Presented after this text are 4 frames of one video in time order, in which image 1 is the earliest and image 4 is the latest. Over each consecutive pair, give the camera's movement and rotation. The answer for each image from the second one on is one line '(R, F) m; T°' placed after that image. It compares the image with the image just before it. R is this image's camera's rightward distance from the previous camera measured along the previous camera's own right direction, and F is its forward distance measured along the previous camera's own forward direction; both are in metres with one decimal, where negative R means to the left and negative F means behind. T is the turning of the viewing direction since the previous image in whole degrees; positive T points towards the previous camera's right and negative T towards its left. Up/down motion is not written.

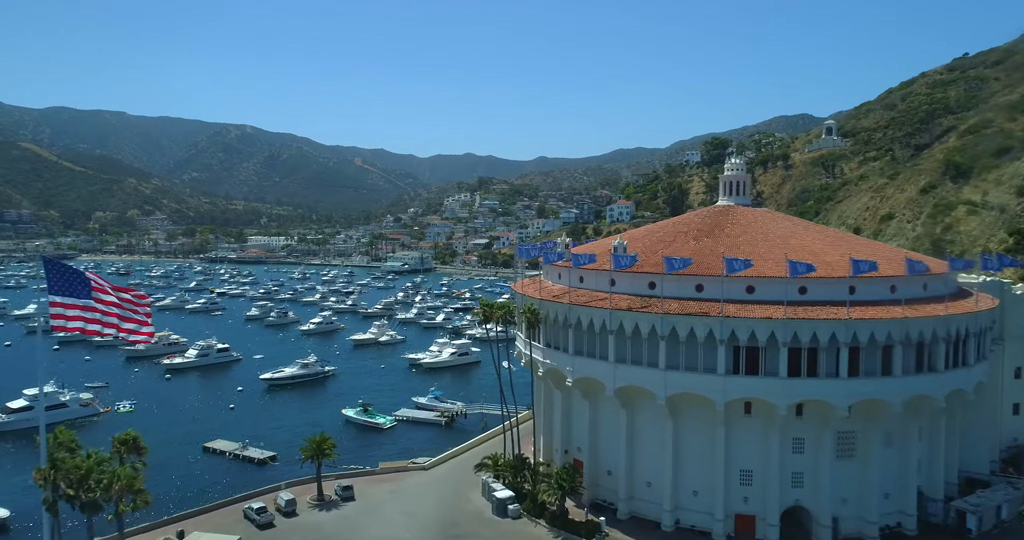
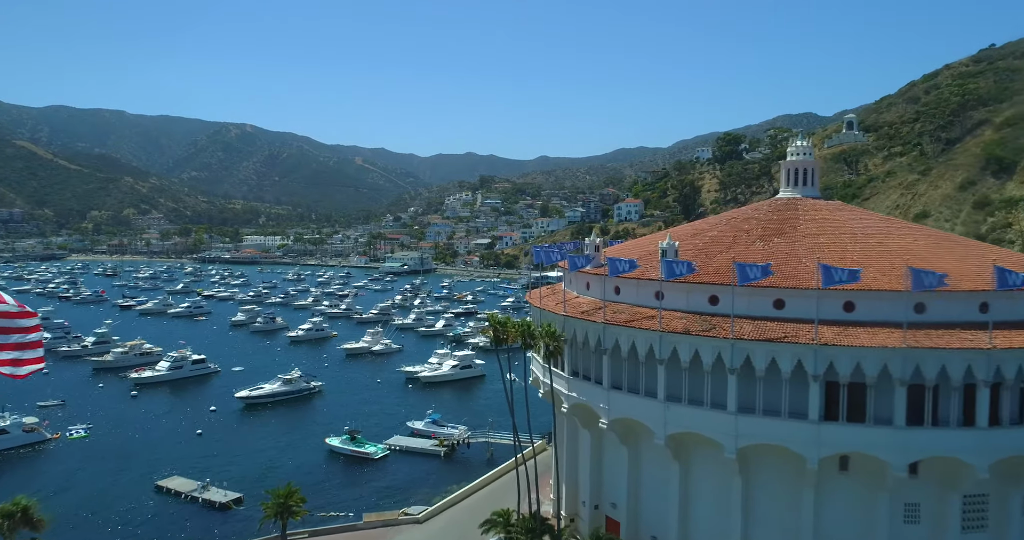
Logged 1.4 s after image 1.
(-0.6, +6.8) m; 0°
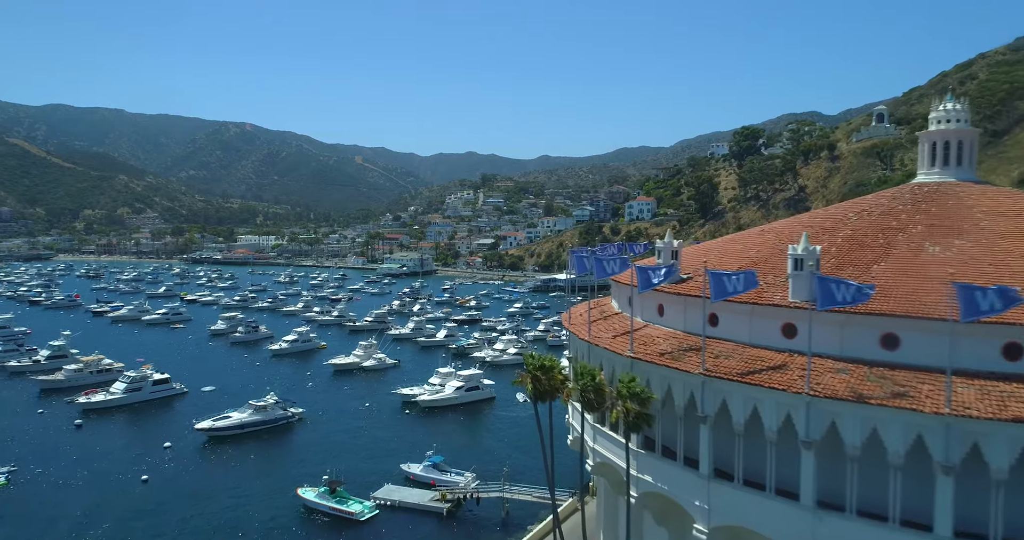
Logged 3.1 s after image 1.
(-1.0, +8.6) m; 0°
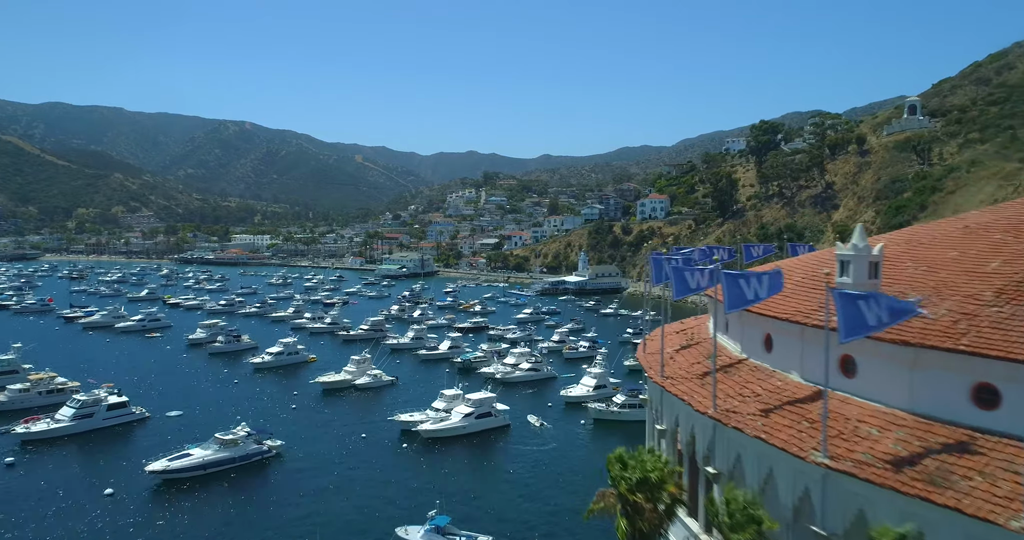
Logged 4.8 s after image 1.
(-1.1, +7.8) m; 0°
